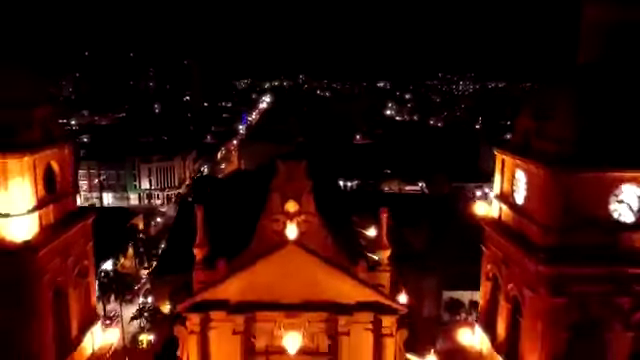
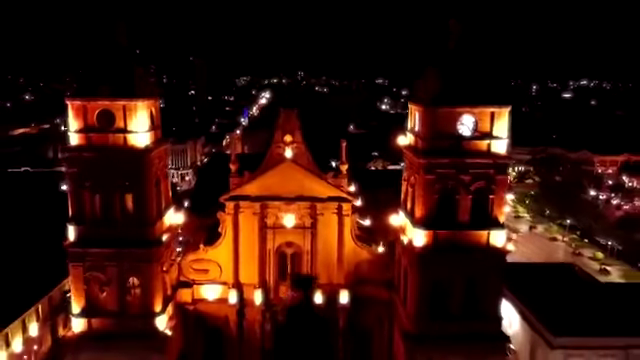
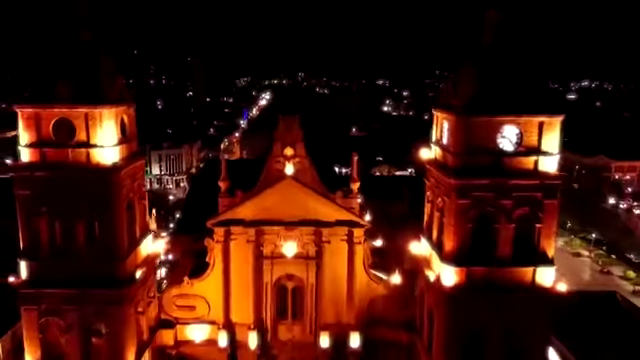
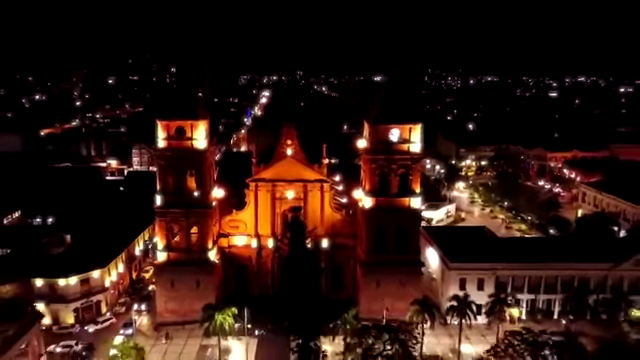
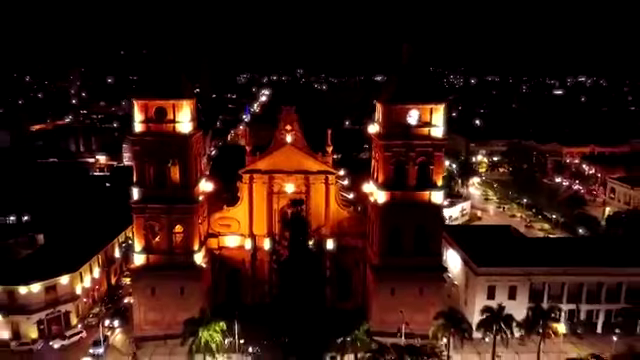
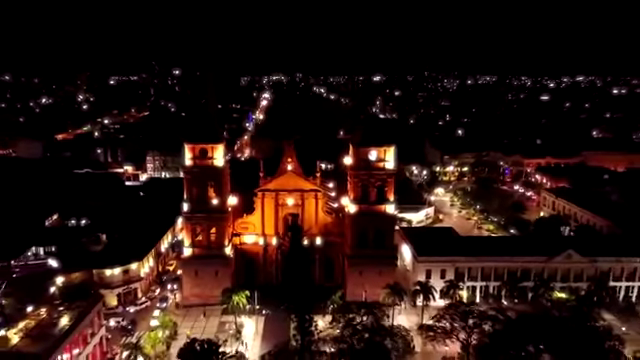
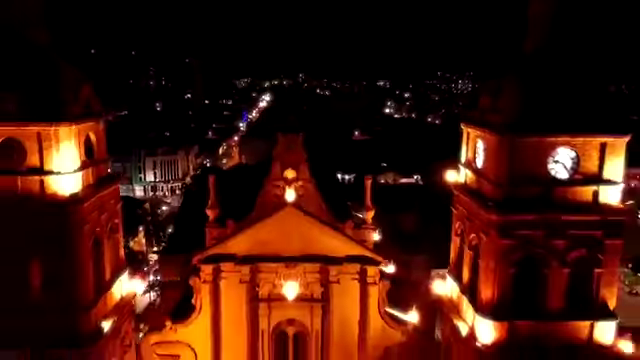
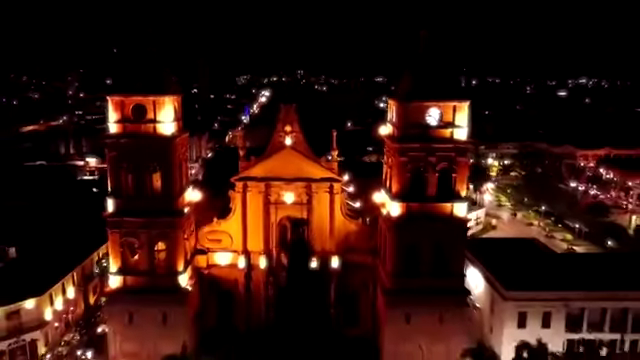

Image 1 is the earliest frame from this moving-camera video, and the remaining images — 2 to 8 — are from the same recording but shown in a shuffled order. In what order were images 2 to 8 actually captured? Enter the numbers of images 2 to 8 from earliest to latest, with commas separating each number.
7, 3, 2, 8, 5, 4, 6
